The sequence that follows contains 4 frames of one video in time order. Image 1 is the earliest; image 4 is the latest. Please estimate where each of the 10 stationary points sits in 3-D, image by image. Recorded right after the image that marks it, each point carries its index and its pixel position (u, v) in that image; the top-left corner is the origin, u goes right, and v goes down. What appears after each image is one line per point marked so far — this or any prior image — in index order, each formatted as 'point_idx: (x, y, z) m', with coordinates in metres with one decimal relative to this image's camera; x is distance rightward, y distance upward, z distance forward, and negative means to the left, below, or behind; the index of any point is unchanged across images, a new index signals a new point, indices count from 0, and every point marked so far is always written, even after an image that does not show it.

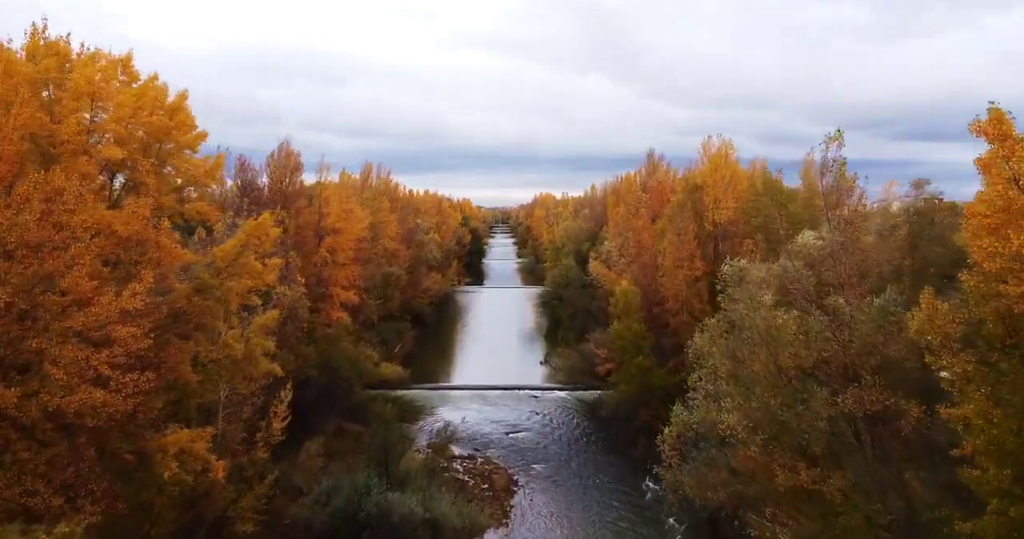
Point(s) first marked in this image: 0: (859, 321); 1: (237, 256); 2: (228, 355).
0: (+4.4, -0.7, +8.3) m
1: (-5.1, +0.3, +12.2) m
2: (-5.4, -1.6, +12.5) m
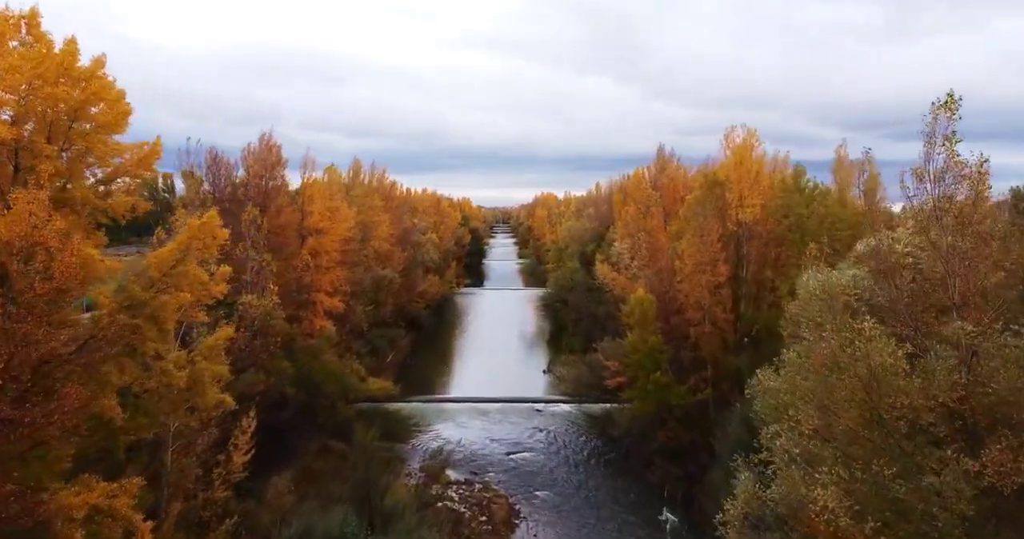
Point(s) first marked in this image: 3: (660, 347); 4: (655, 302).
0: (+4.5, -0.8, +6.0) m
1: (-5.0, +0.1, +9.9) m
2: (-5.3, -1.8, +10.2) m
3: (+4.3, -2.3, +19.2) m
4: (+4.2, -1.0, +19.3) m
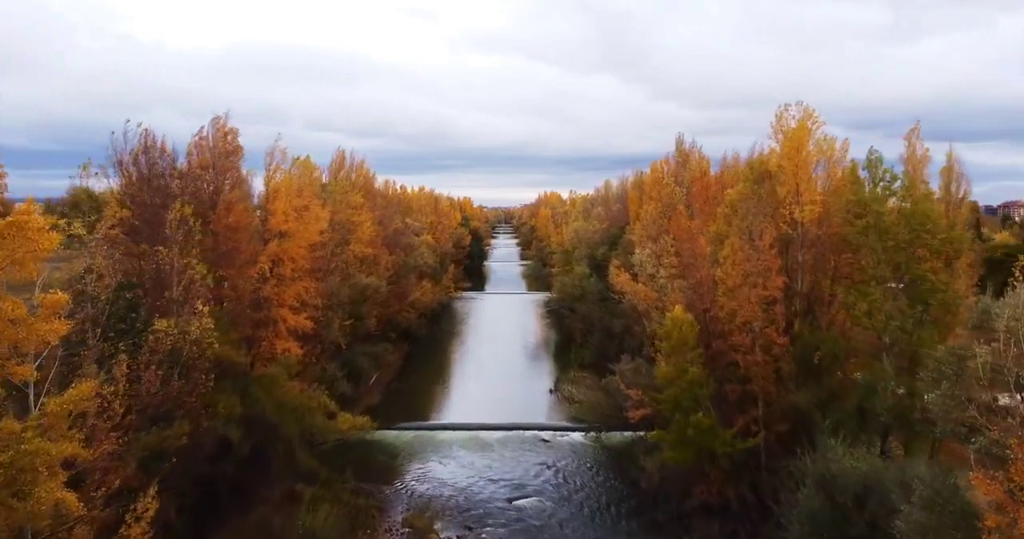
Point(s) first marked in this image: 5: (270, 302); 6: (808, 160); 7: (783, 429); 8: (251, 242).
0: (+4.5, -1.1, +2.1) m
1: (-5.0, -0.2, +6.0) m
2: (-5.3, -2.1, +6.3) m
3: (+4.4, -2.5, +15.3) m
4: (+4.2, -1.3, +15.4) m
5: (-6.6, -0.9, +18.0) m
6: (+7.4, +2.8, +16.6) m
7: (+6.4, -3.8, +15.6) m
8: (-7.1, +0.8, +18.1) m
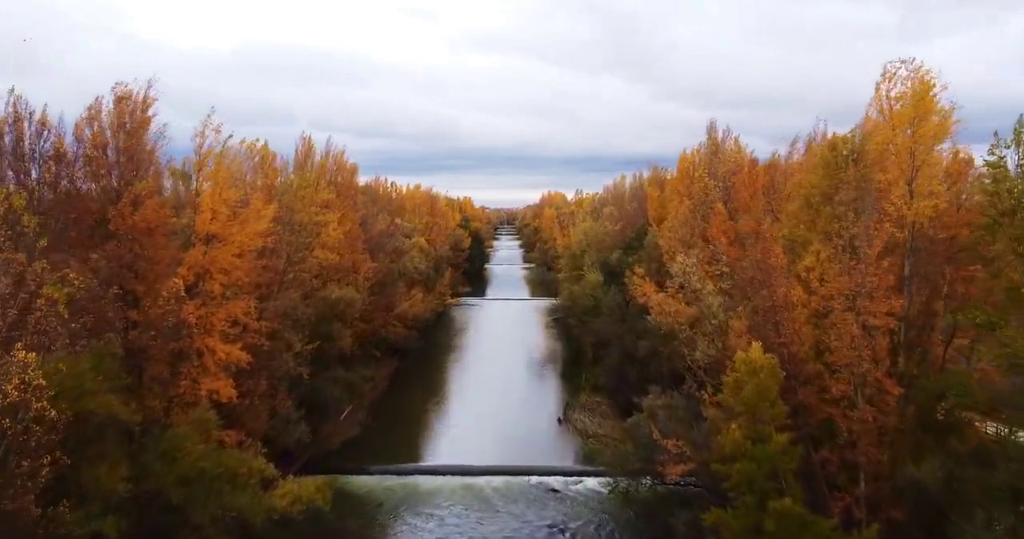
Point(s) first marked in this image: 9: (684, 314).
0: (+4.5, -1.4, -2.5) m
1: (-5.0, -0.5, +1.5) m
2: (-5.3, -2.4, +1.8) m
3: (+4.4, -2.9, +10.7) m
4: (+4.3, -1.6, +10.8) m
5: (-6.6, -1.2, +13.5) m
6: (+7.5, +2.4, +12.0) m
7: (+6.4, -4.1, +11.0) m
8: (-7.1, +0.4, +13.5) m
9: (+4.2, -1.2, +16.3) m
